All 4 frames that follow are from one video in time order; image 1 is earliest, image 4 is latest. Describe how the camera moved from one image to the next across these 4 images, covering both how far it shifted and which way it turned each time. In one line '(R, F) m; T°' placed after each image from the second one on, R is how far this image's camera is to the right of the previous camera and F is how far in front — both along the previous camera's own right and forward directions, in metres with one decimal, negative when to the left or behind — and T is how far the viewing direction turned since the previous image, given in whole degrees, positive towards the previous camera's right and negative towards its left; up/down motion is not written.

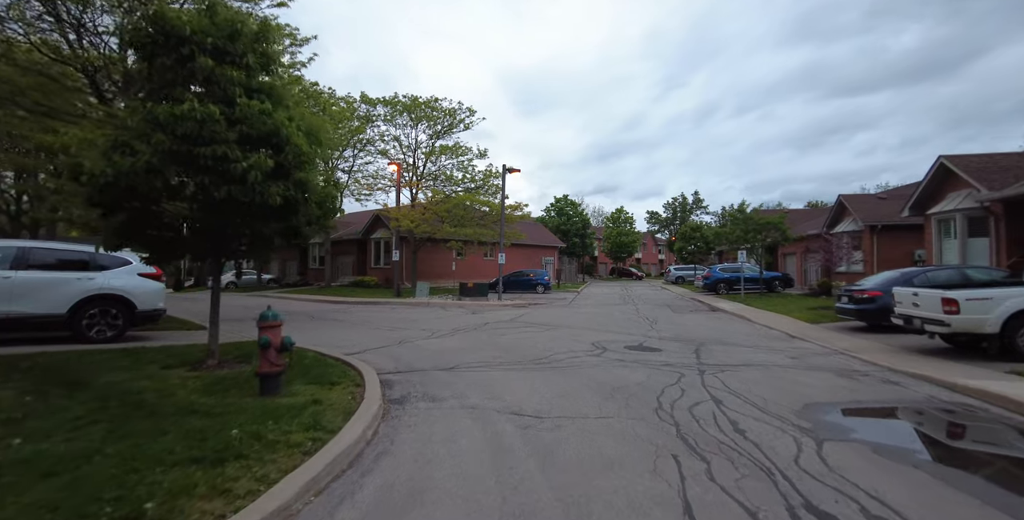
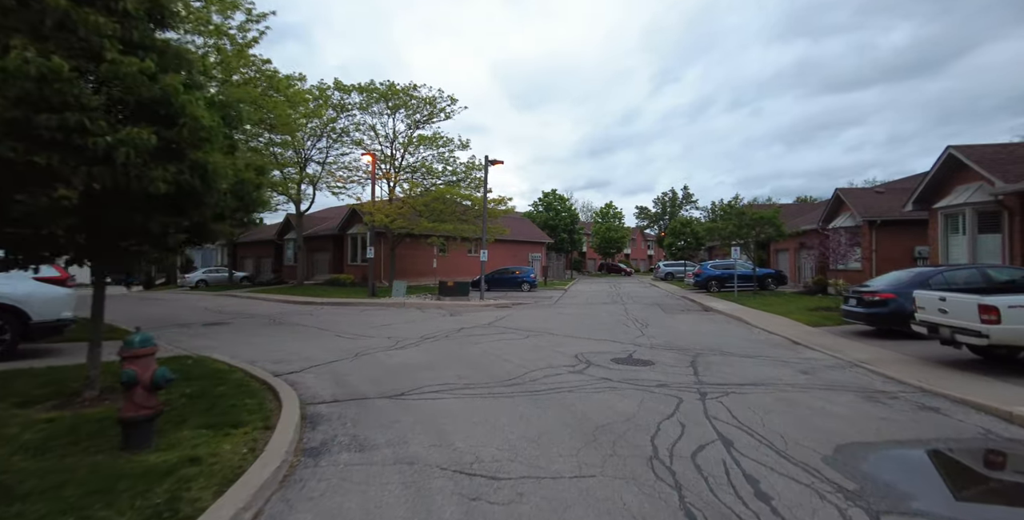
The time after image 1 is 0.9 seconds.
(+0.4, +1.3) m; +1°
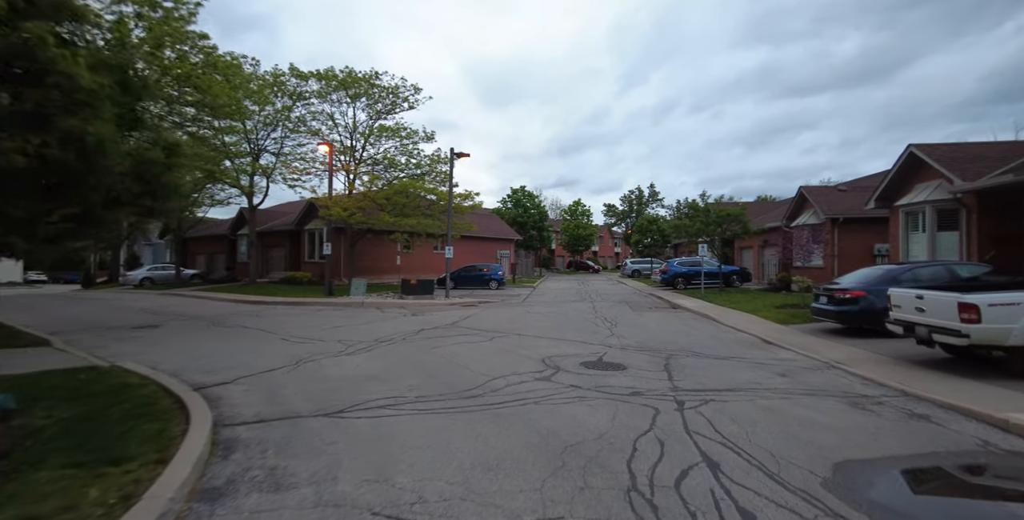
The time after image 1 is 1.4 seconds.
(+0.2, +0.8) m; +4°
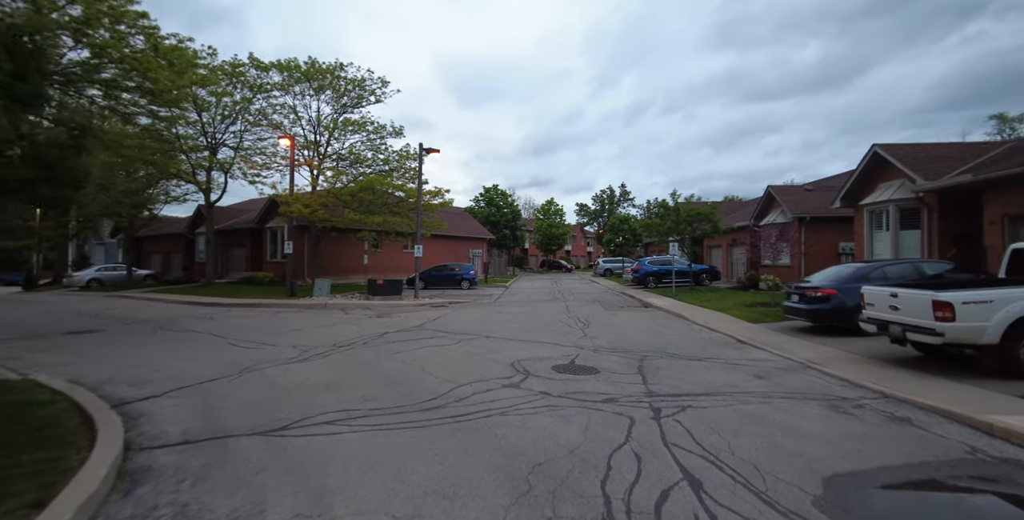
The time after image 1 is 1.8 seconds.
(+0.1, +0.5) m; +3°
